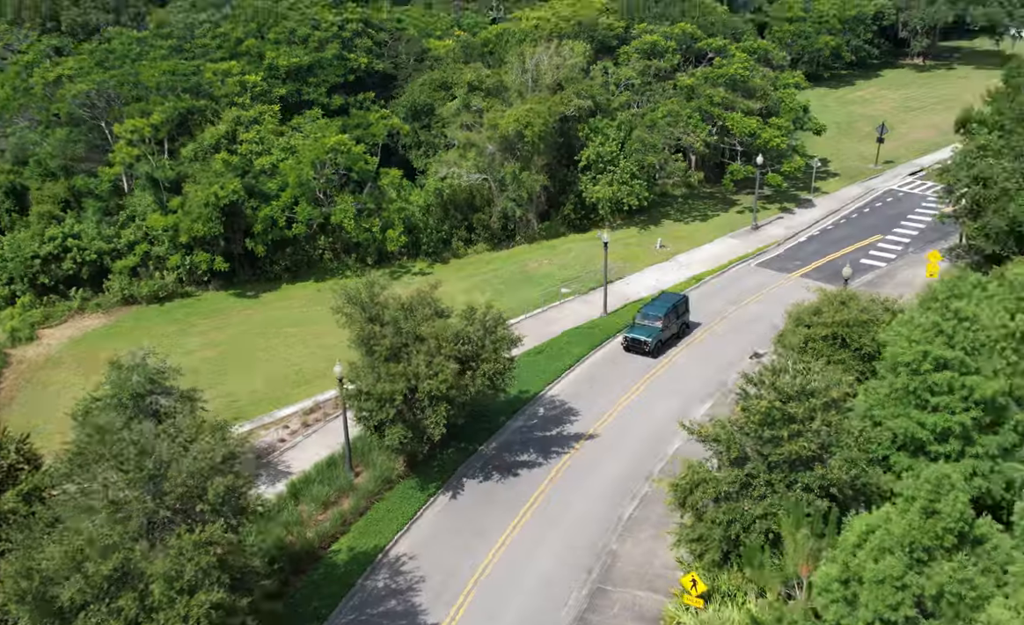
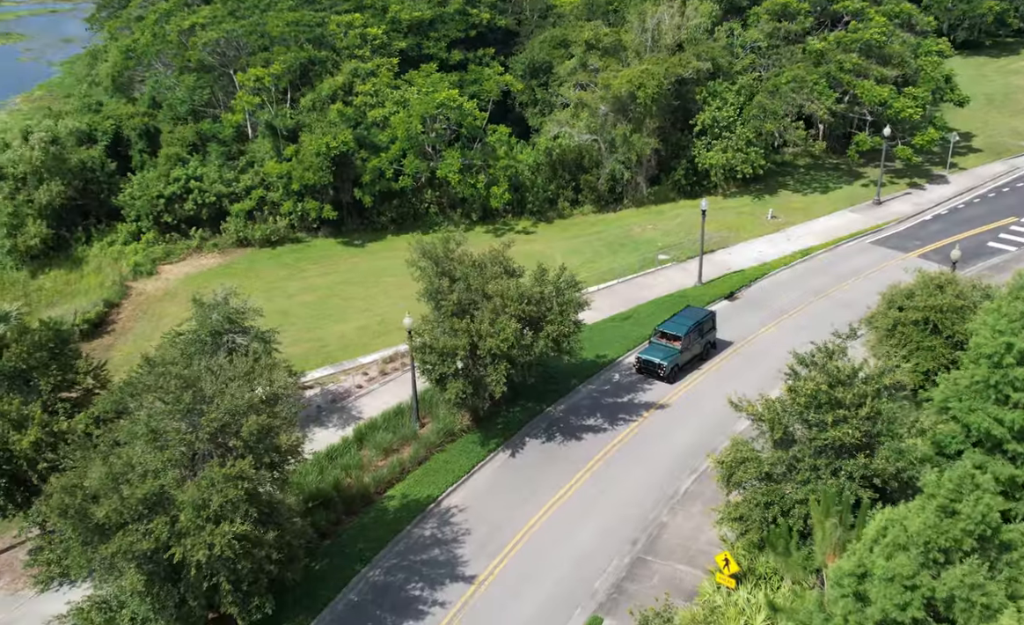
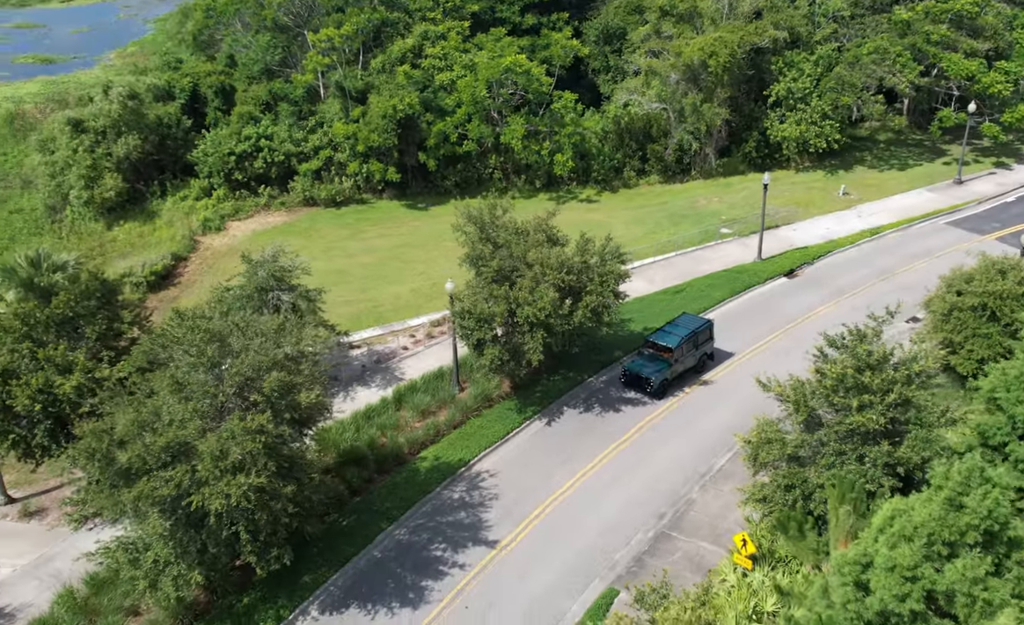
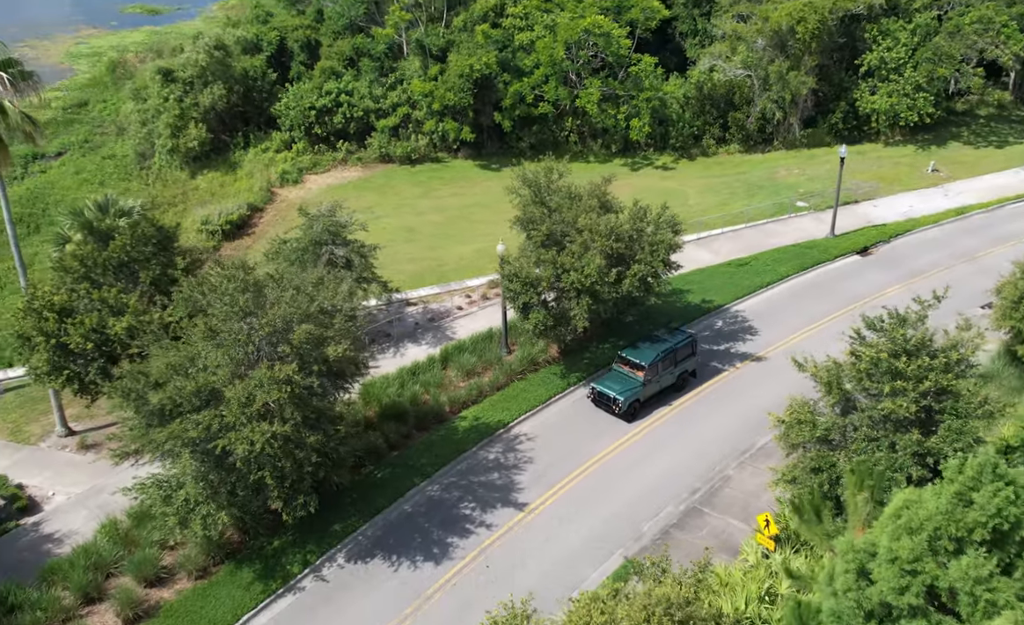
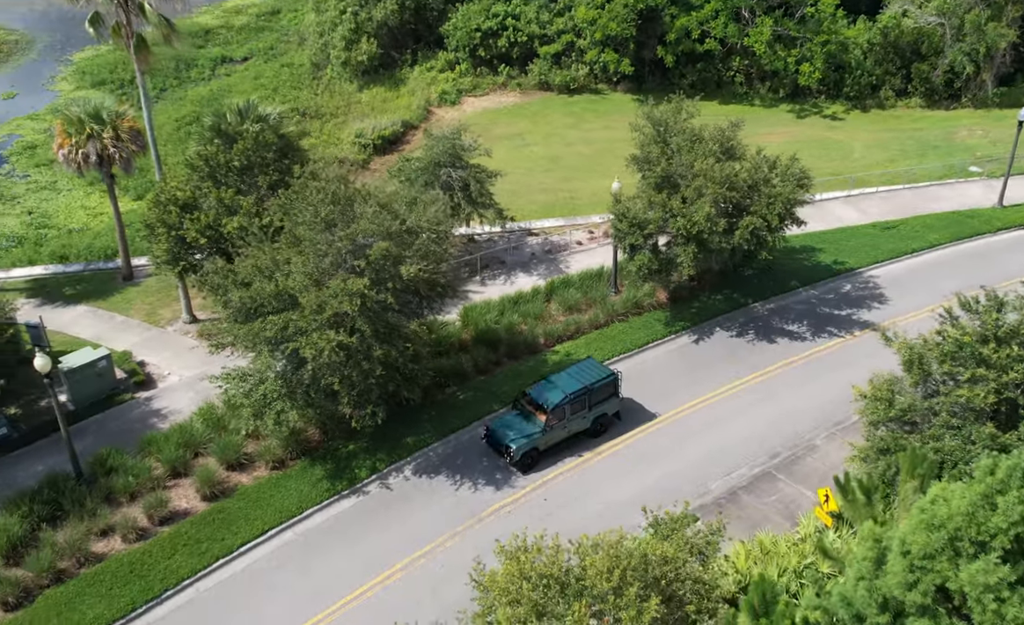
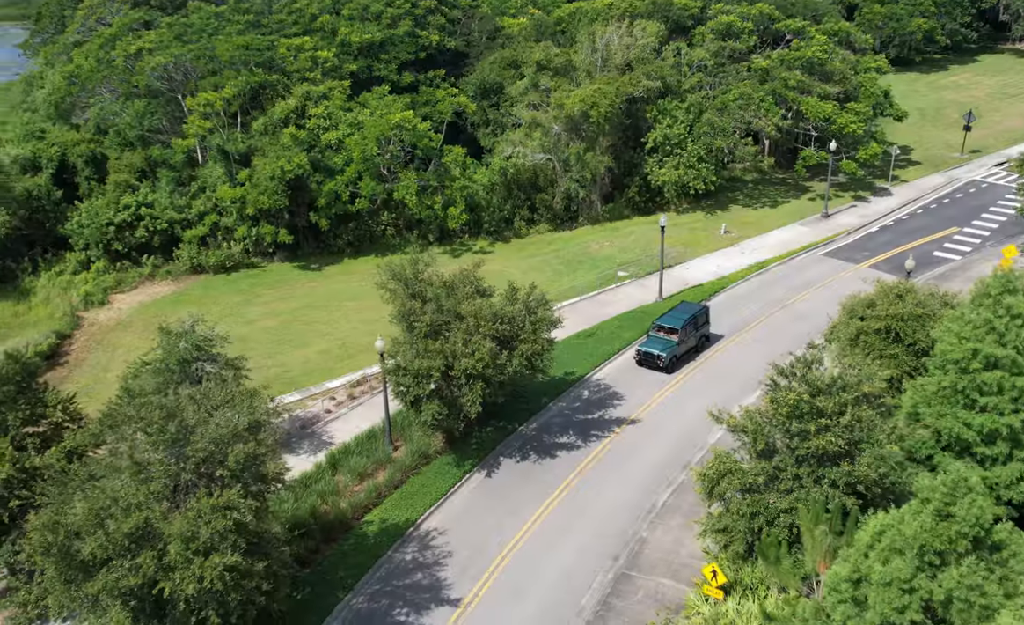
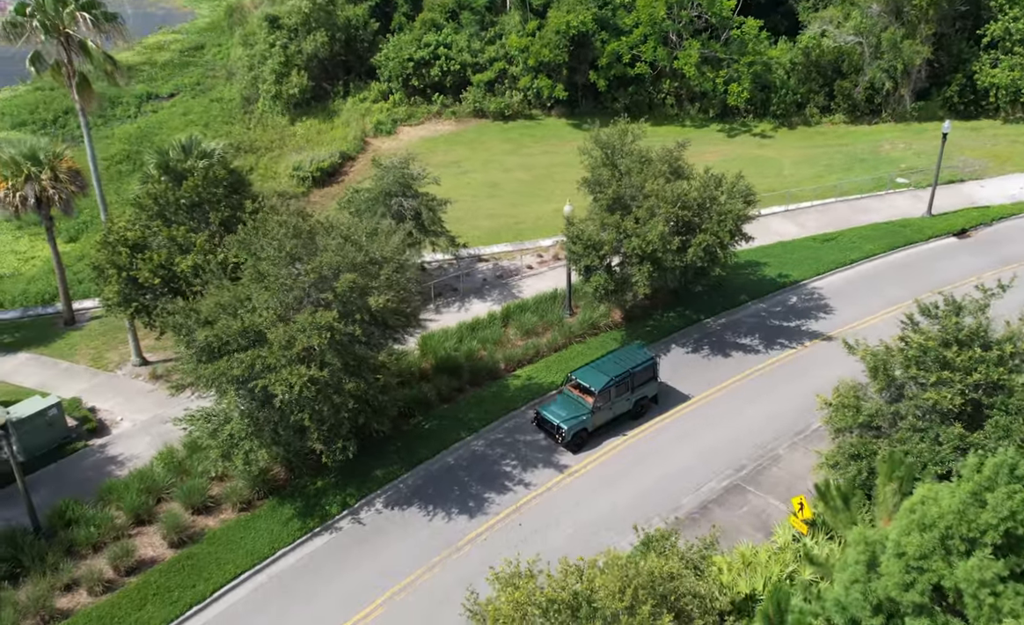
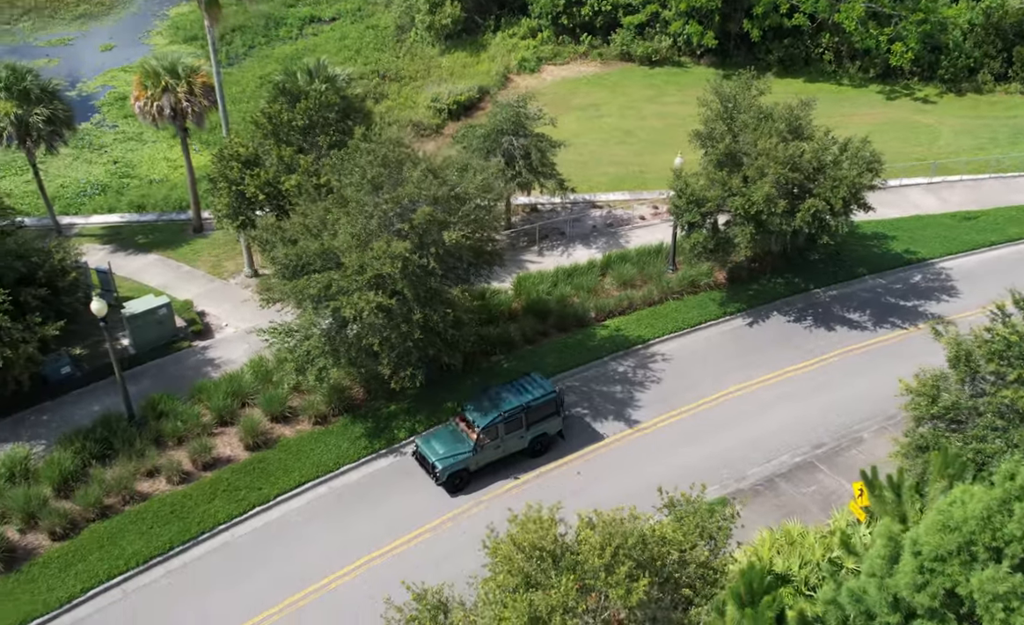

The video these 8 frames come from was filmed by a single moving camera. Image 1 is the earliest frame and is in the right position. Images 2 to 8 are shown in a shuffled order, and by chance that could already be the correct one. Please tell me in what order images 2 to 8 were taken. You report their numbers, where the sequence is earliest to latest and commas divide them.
6, 2, 3, 4, 7, 5, 8
